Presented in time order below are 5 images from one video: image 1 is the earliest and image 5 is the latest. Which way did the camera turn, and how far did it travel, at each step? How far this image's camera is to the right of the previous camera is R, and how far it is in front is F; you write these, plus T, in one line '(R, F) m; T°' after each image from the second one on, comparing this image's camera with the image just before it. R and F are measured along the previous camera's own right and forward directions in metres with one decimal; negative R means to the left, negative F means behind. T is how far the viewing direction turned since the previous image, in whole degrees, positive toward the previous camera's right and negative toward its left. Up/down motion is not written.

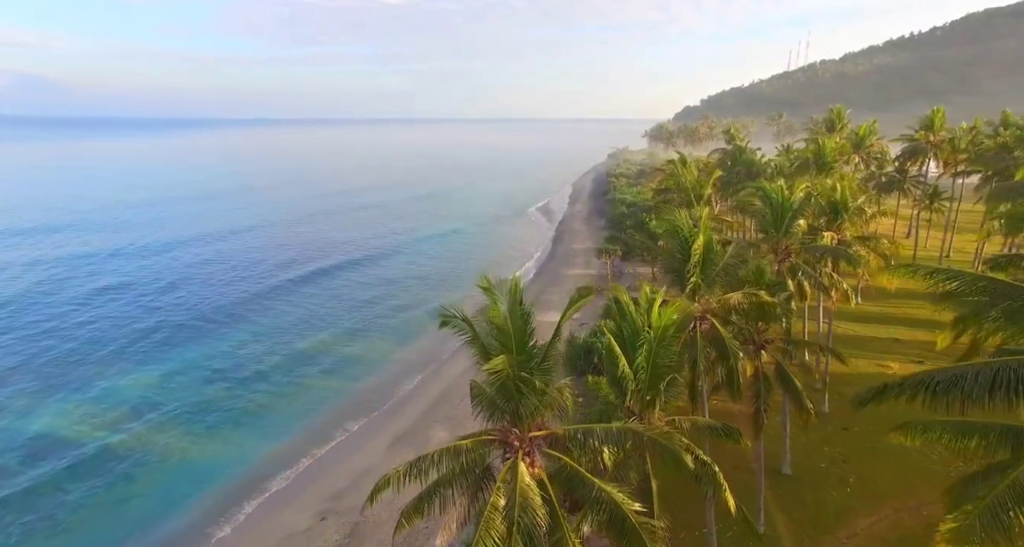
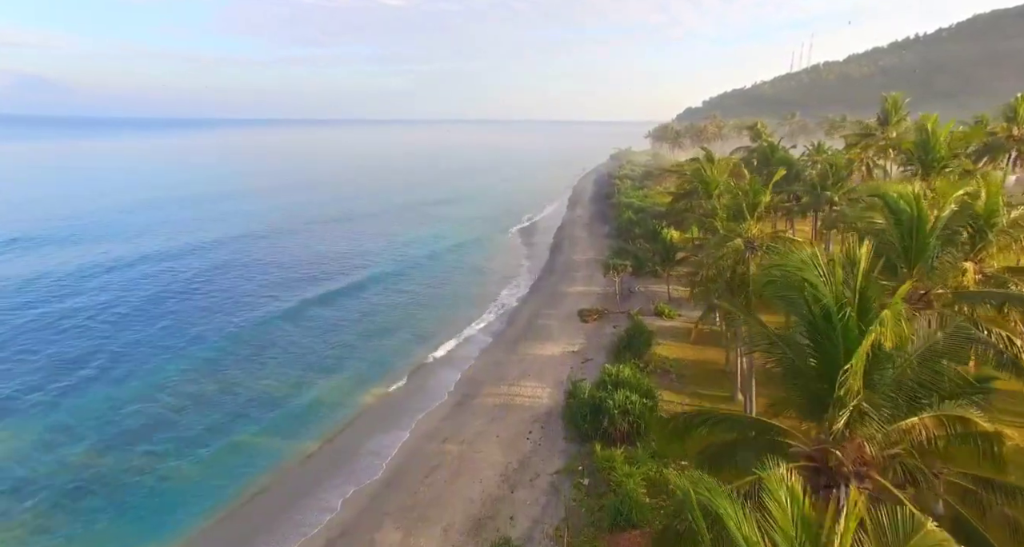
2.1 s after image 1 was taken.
(+0.6, +7.3) m; 0°
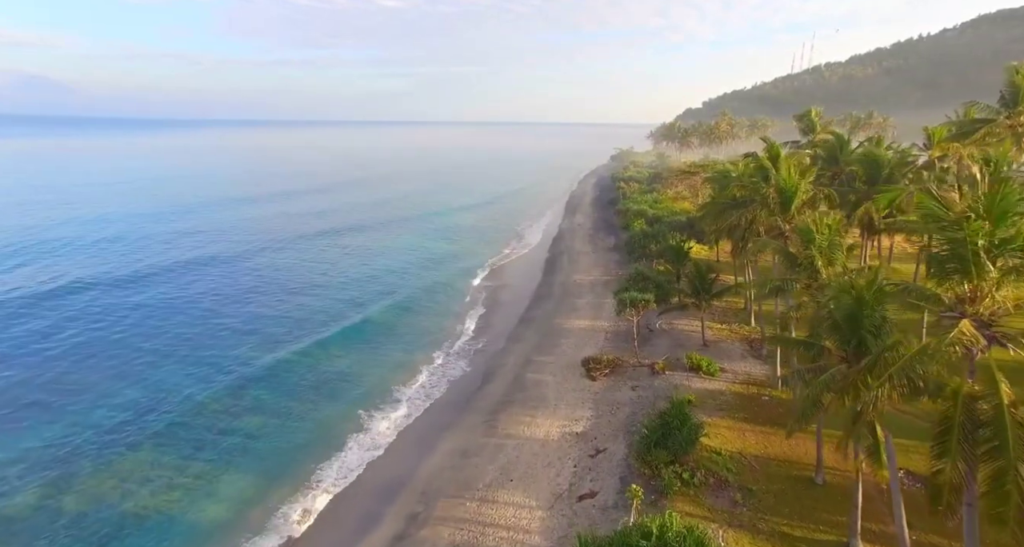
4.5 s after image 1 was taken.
(+0.8, +10.3) m; 0°
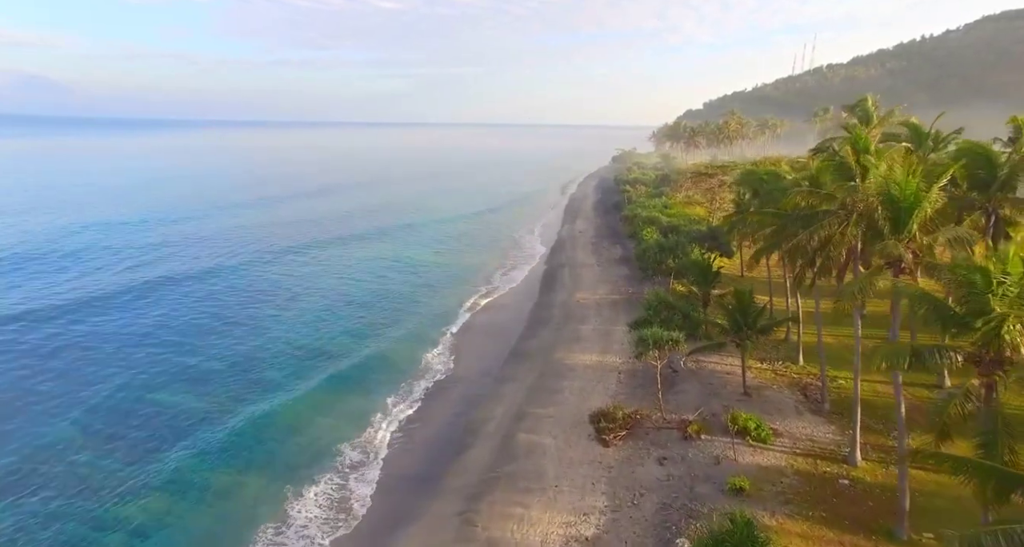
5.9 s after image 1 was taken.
(+0.4, +6.5) m; 0°
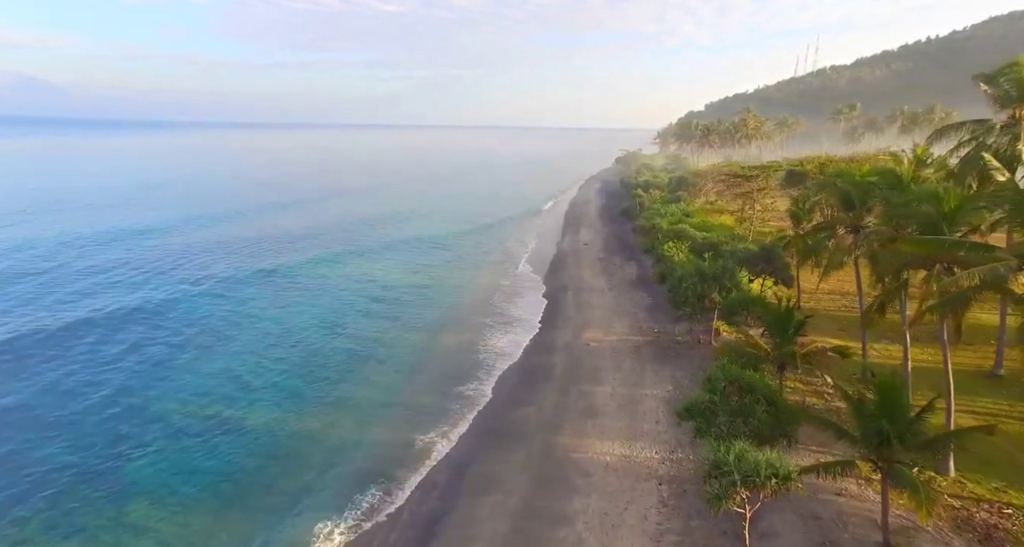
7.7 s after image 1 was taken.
(+0.5, +9.8) m; 0°
